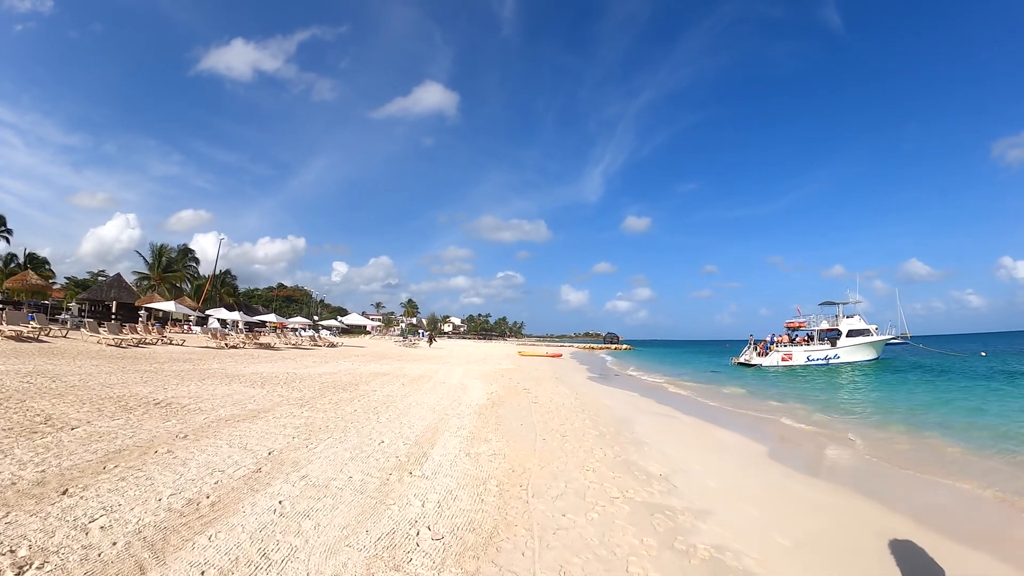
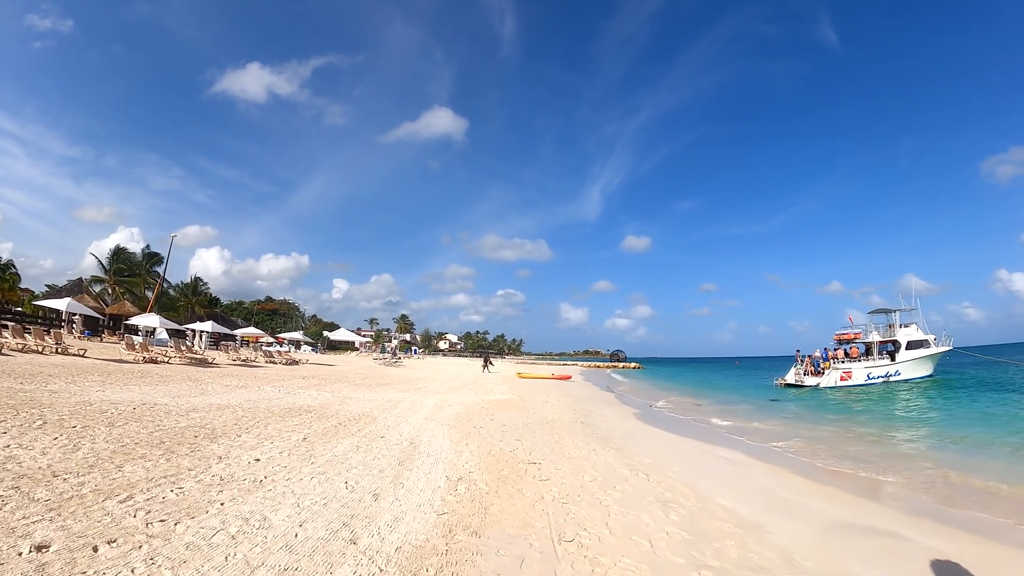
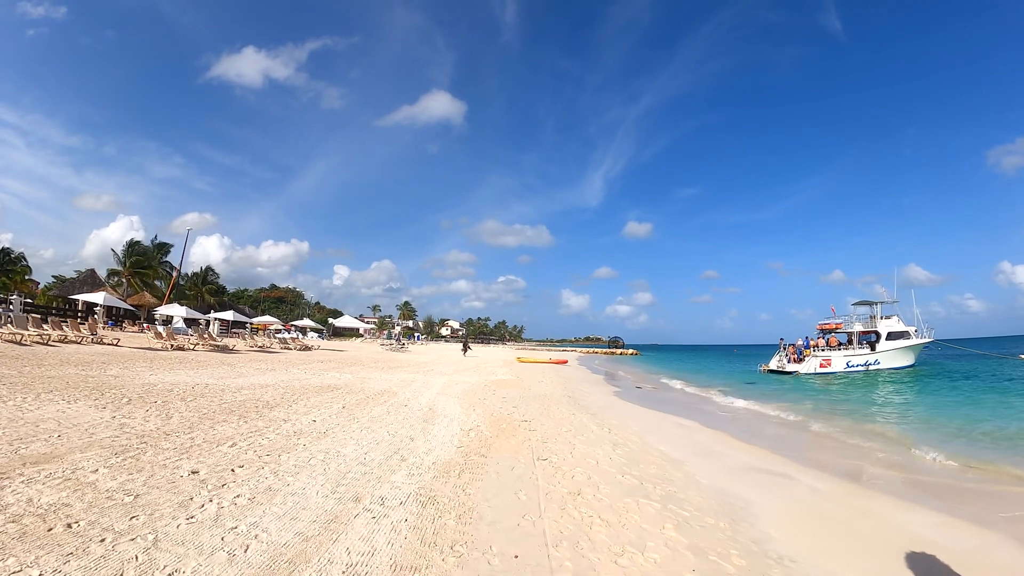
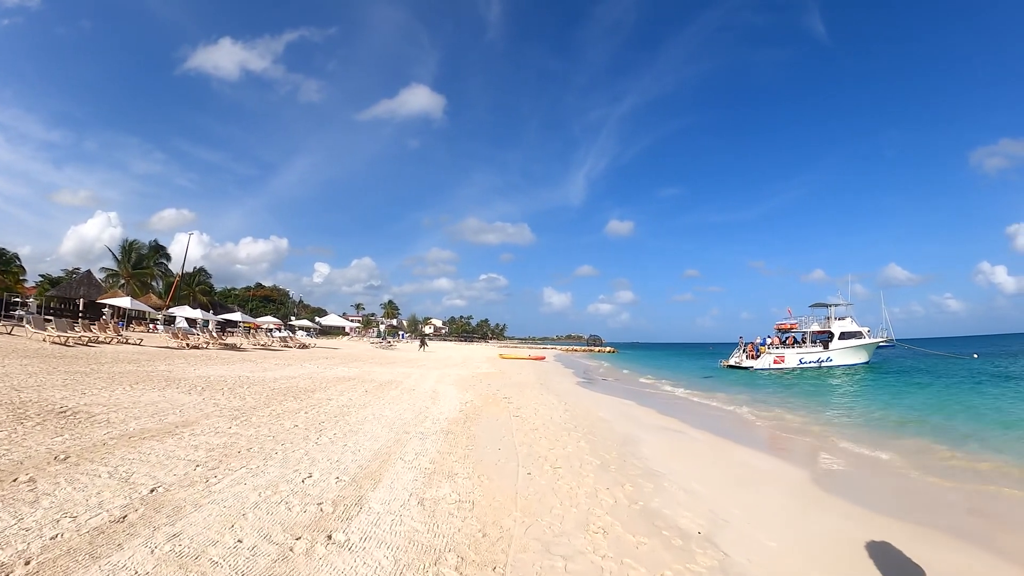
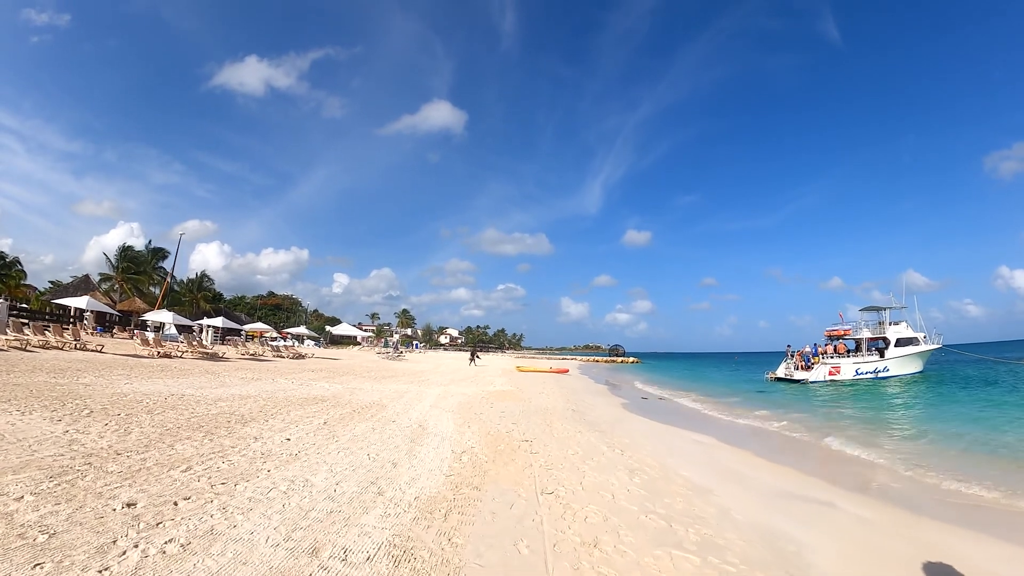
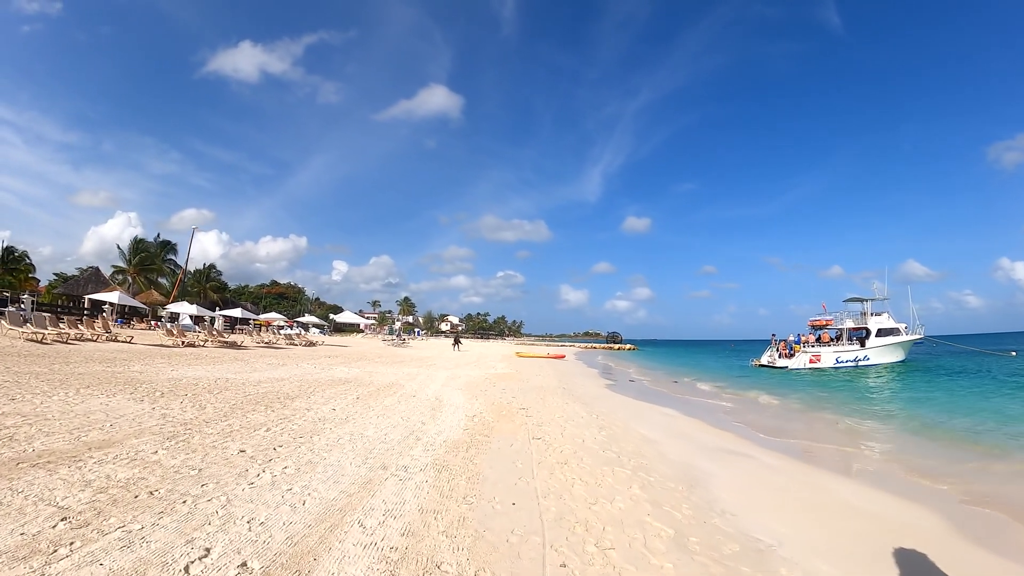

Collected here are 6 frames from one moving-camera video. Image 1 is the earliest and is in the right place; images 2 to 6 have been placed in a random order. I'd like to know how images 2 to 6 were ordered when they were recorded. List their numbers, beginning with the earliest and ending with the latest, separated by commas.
4, 6, 3, 5, 2
